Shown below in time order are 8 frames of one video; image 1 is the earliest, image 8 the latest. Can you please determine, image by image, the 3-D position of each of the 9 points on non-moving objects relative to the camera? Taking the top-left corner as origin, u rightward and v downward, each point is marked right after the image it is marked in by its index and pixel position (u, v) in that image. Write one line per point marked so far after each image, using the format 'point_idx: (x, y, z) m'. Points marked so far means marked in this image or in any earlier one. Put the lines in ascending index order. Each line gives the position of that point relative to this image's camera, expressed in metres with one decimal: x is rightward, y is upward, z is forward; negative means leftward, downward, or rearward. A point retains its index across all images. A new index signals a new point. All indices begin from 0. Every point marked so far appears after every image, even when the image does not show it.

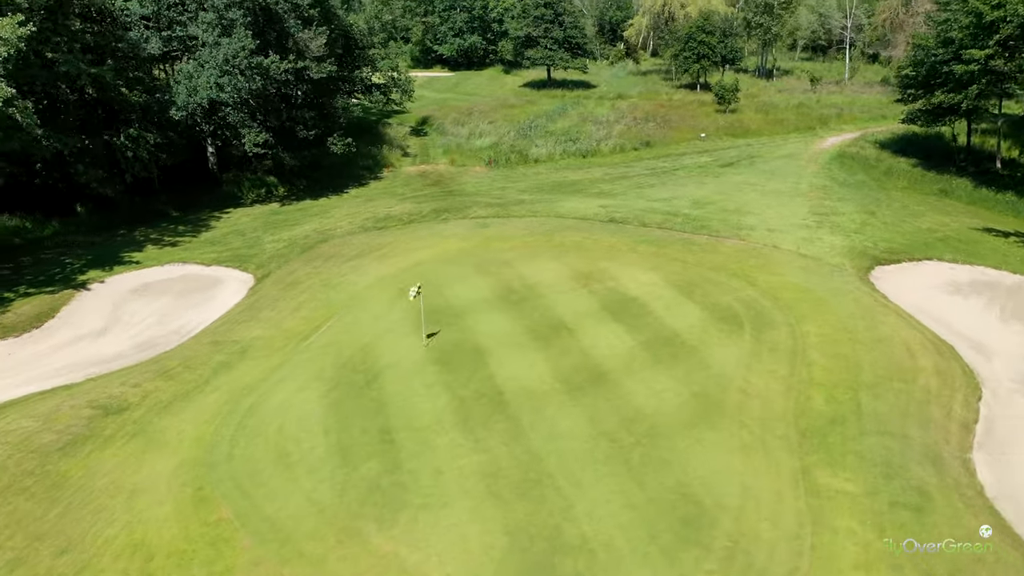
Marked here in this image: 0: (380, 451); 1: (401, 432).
0: (-3.0, -3.5, +17.5) m
1: (-2.5, -3.2, +18.2) m
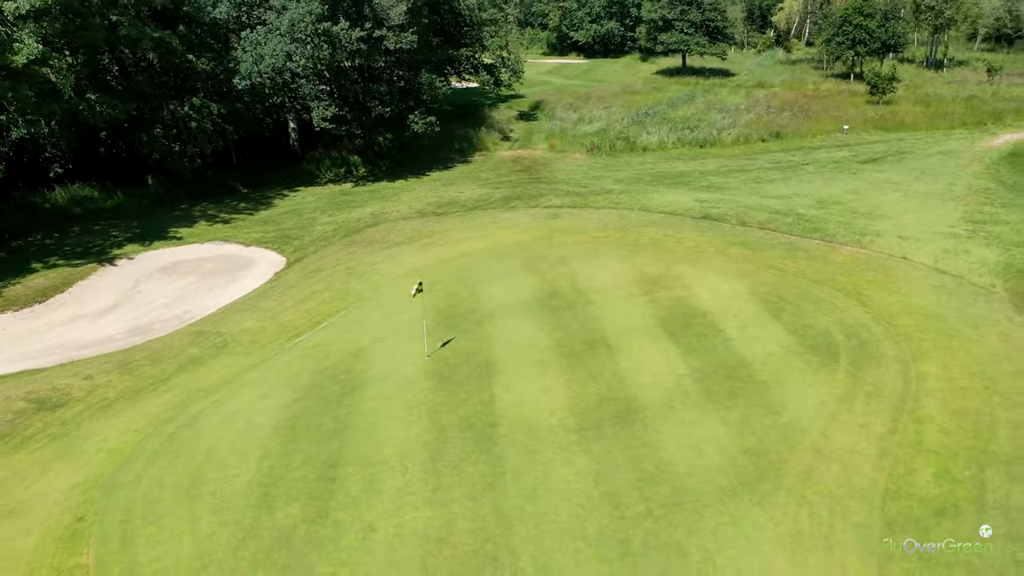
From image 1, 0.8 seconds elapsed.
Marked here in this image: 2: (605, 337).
0: (-3.4, -3.3, +13.8) m
1: (-2.9, -3.1, +14.4) m
2: (+2.2, -1.2, +19.2) m
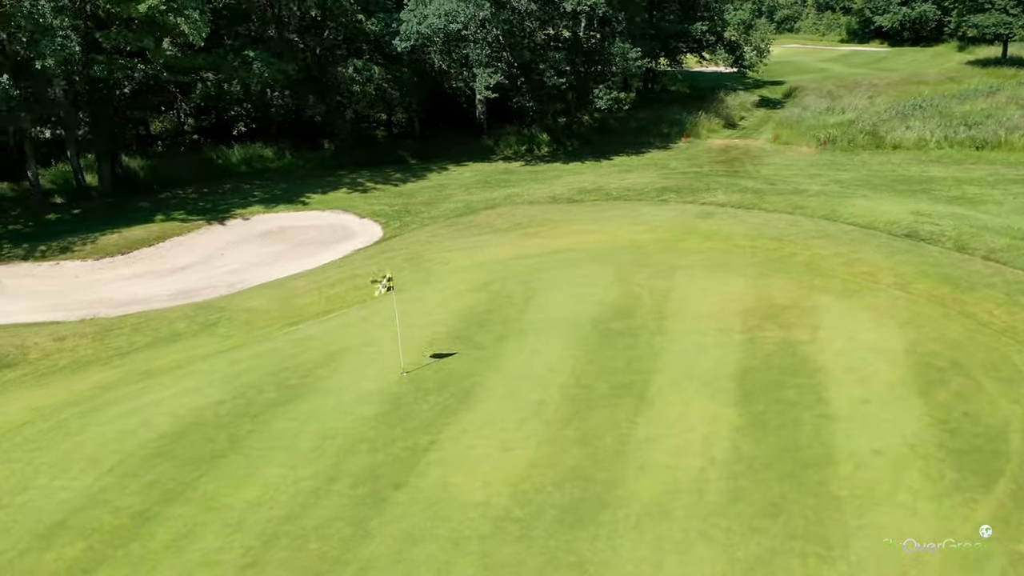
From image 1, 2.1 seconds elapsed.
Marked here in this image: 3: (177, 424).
0: (-5.1, -3.0, +10.6) m
1: (-4.4, -2.9, +11.0) m
2: (+2.2, -1.6, +13.8) m
3: (-5.3, -2.2, +13.0) m
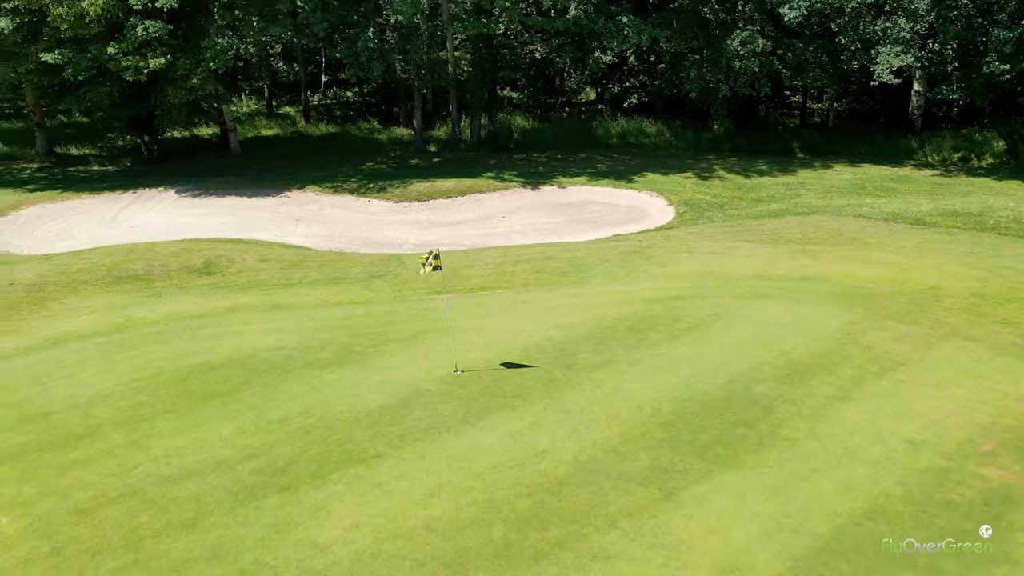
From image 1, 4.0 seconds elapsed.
0: (-5.9, -1.9, +10.9) m
1: (-5.0, -1.9, +10.8) m
2: (+2.1, -2.2, +9.3) m
3: (-4.5, -1.1, +12.9) m
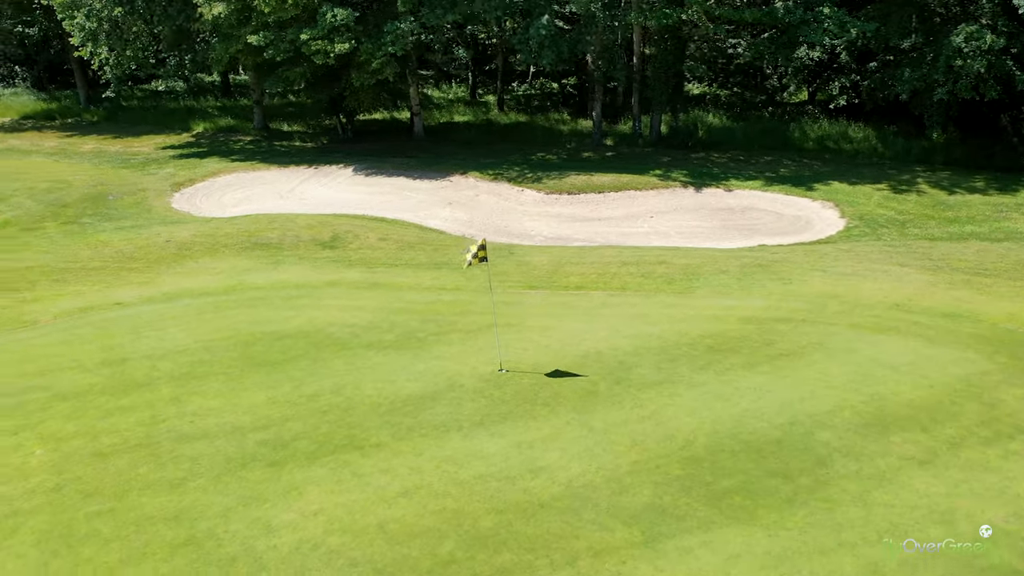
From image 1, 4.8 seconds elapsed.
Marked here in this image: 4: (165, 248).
0: (-5.4, -1.3, +11.7) m
1: (-4.7, -1.4, +11.4) m
2: (+1.7, -2.3, +8.0) m
3: (-3.5, -0.6, +13.3) m
4: (-7.7, +0.9, +18.3) m
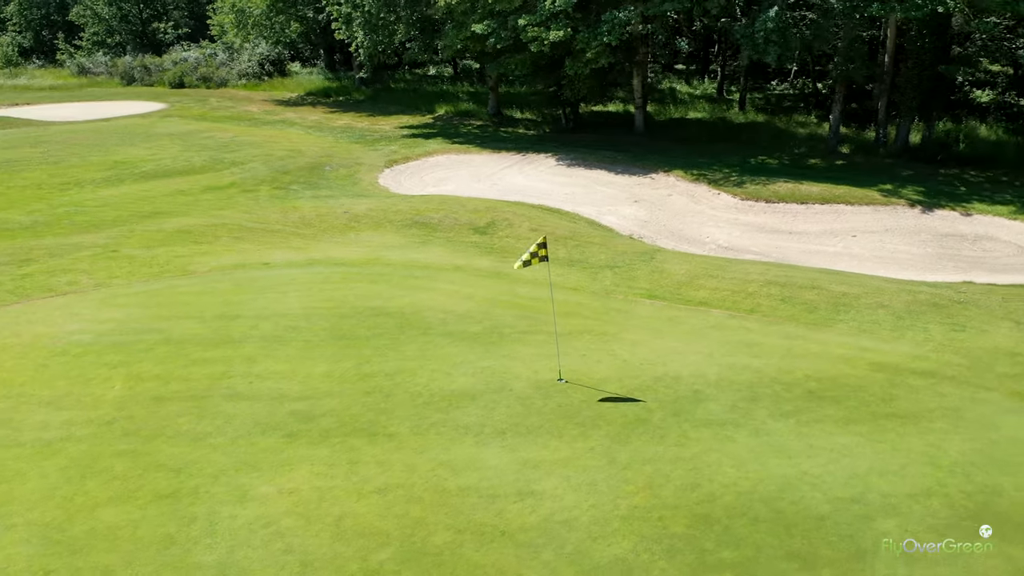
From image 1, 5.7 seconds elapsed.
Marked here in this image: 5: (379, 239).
0: (-4.3, -0.7, +12.5) m
1: (-3.7, -0.9, +11.9) m
2: (+1.1, -2.6, +6.8) m
3: (-1.9, -0.3, +13.4) m
4: (-4.1, +1.7, +19.5) m
5: (-2.9, +1.1, +17.8) m
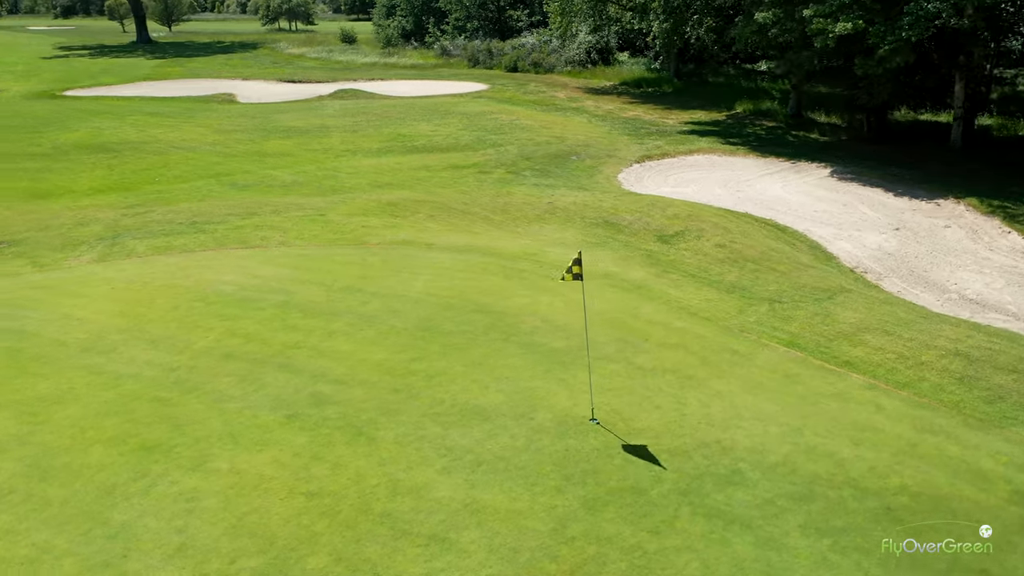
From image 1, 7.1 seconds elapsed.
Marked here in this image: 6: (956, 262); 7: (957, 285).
0: (-2.7, -0.3, +12.8) m
1: (-2.4, -0.5, +12.1) m
2: (-0.4, -2.8, +5.5) m
3: (-0.2, -0.3, +12.6) m
4: (+0.6, +1.8, +19.0) m
5: (+0.9, +1.1, +17.0) m
6: (+9.0, +0.5, +16.6) m
7: (+8.3, +0.1, +15.3) m
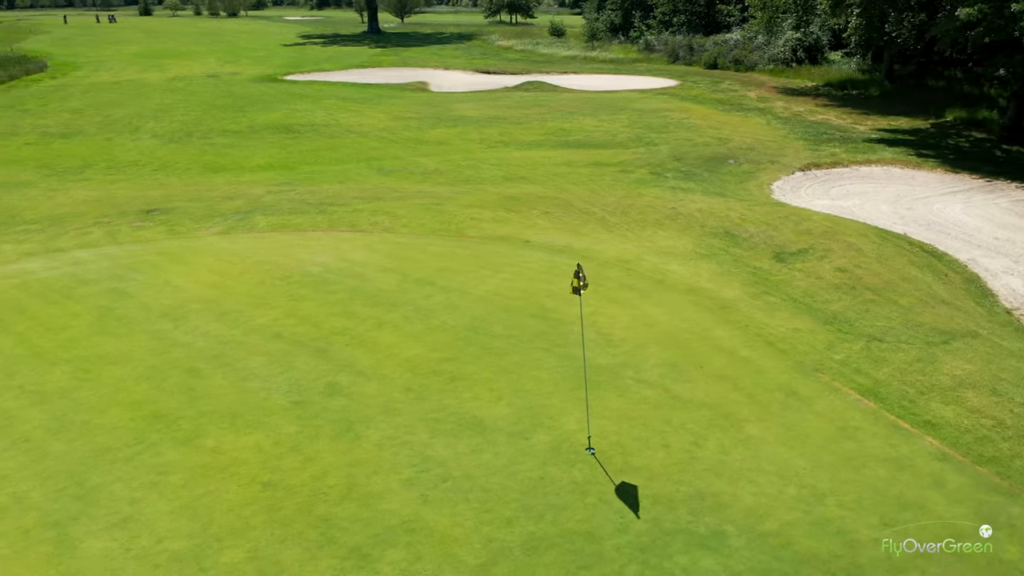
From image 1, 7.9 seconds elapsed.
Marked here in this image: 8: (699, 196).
0: (-1.7, -0.1, +12.8) m
1: (-1.6, -0.4, +12.0) m
2: (-1.5, -2.8, +5.1) m
3: (+0.7, -0.4, +12.0) m
4: (+3.3, +1.6, +17.9) m
5: (+2.9, +0.9, +15.9) m
6: (+10.6, -0.5, +13.5) m
7: (+9.6, -0.8, +12.4) m
8: (+4.4, +2.2, +19.6) m
